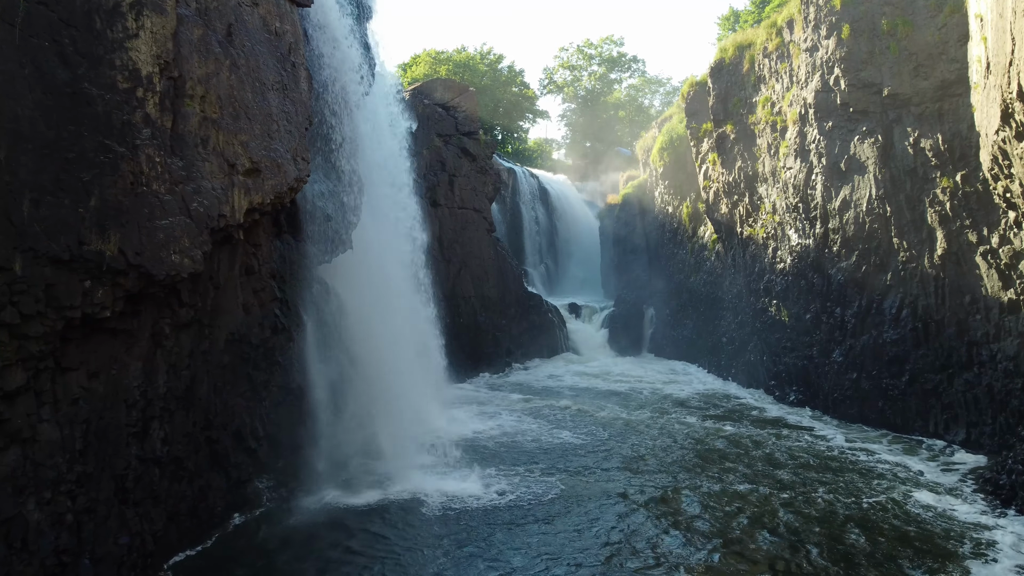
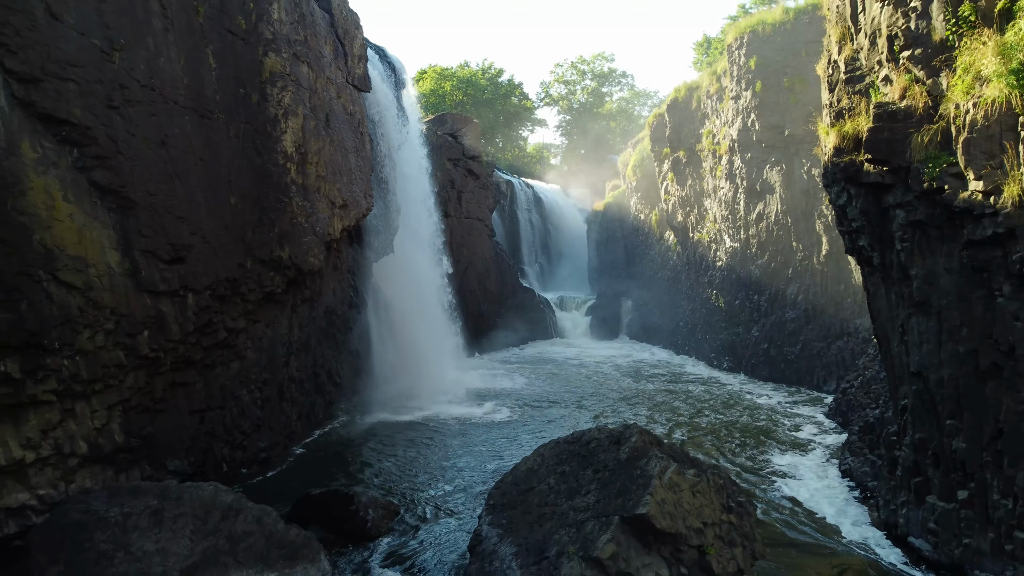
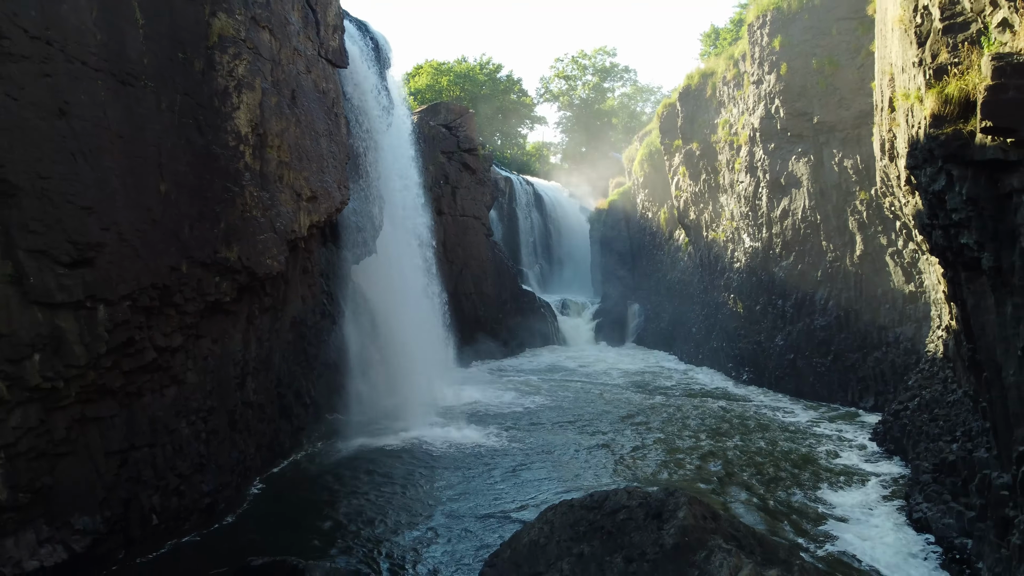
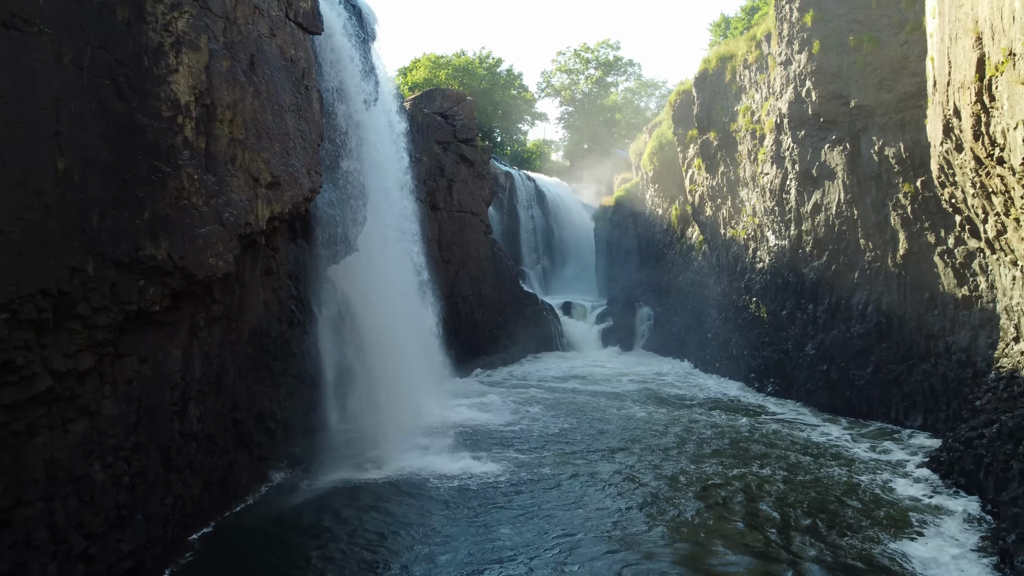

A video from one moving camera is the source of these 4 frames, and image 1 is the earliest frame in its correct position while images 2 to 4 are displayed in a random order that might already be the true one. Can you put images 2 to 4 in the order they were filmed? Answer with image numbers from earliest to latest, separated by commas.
4, 3, 2
